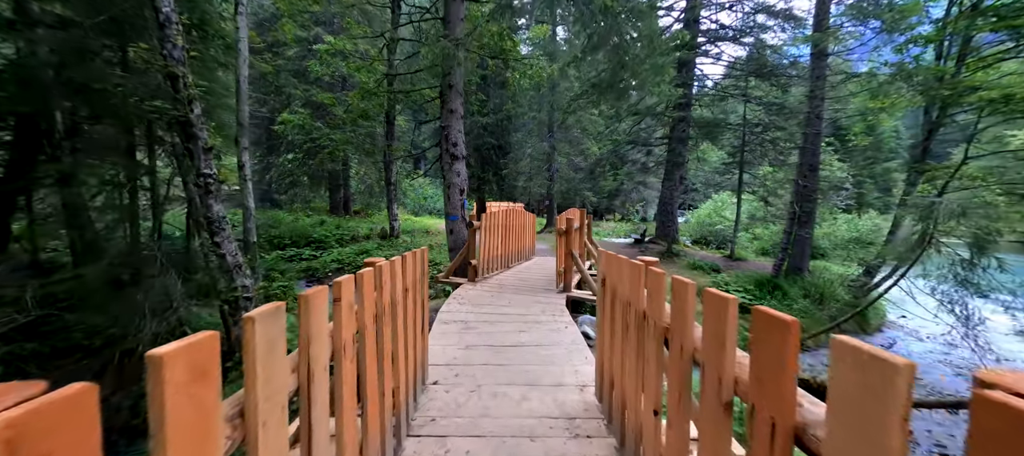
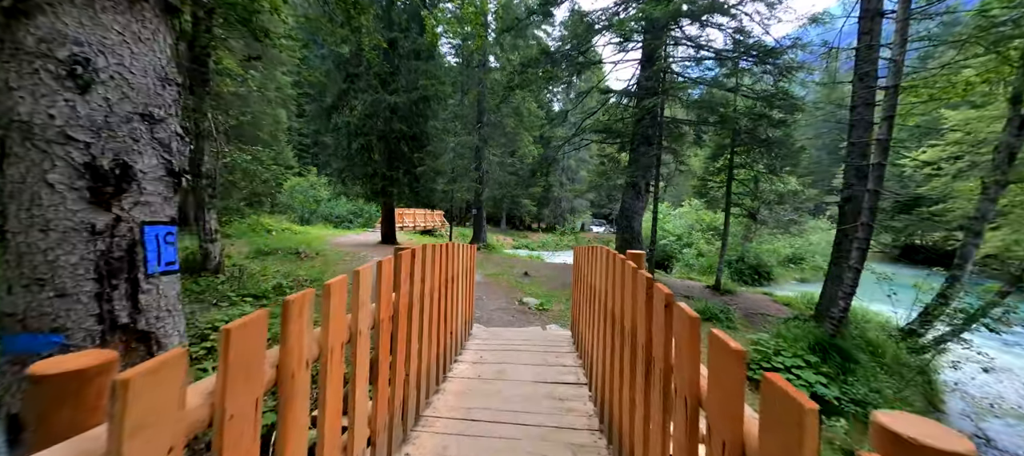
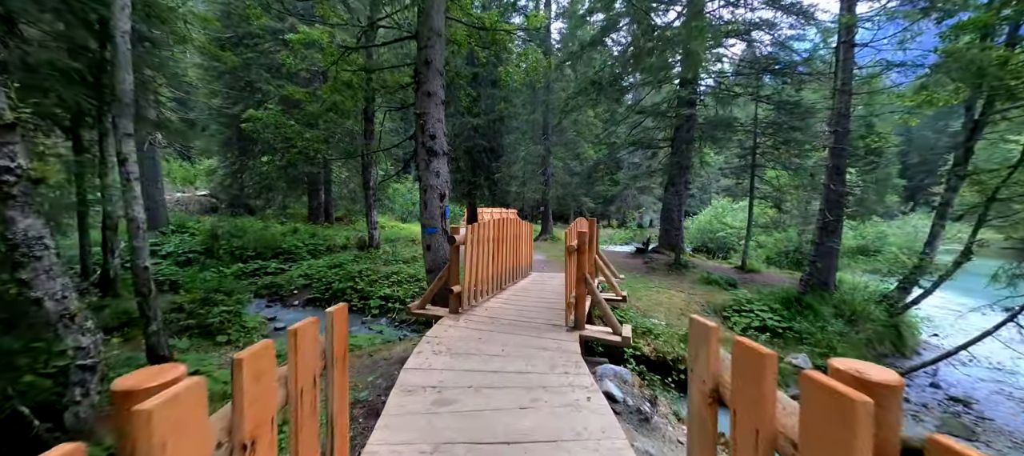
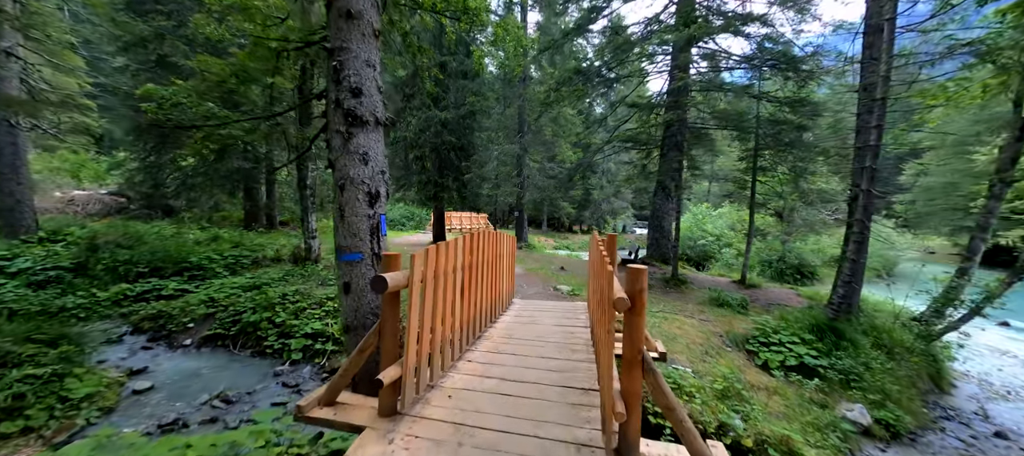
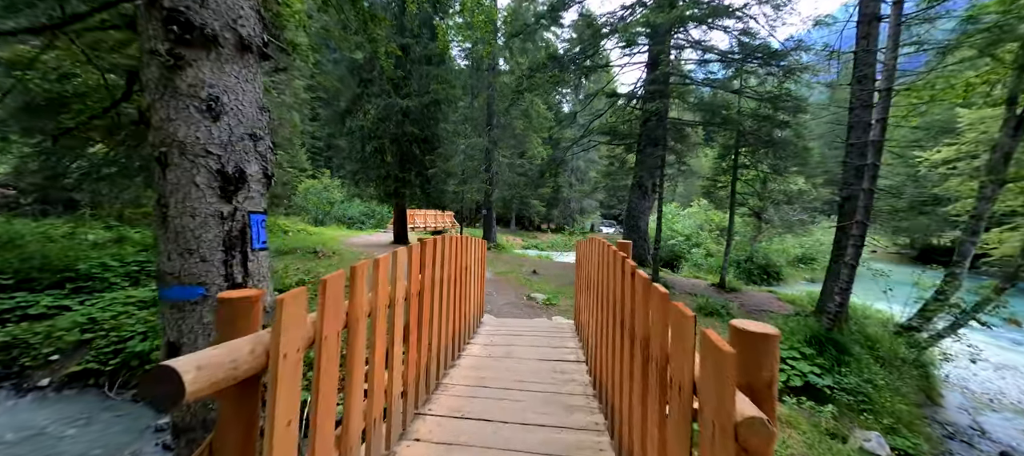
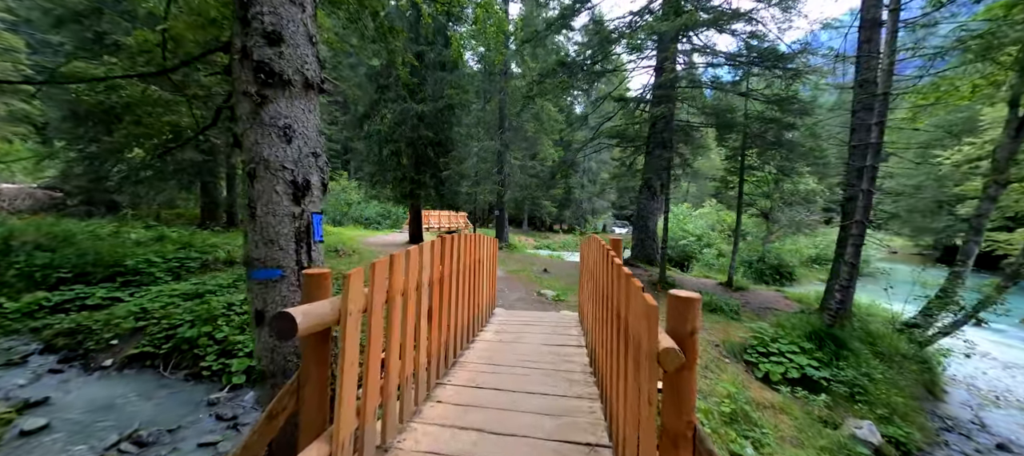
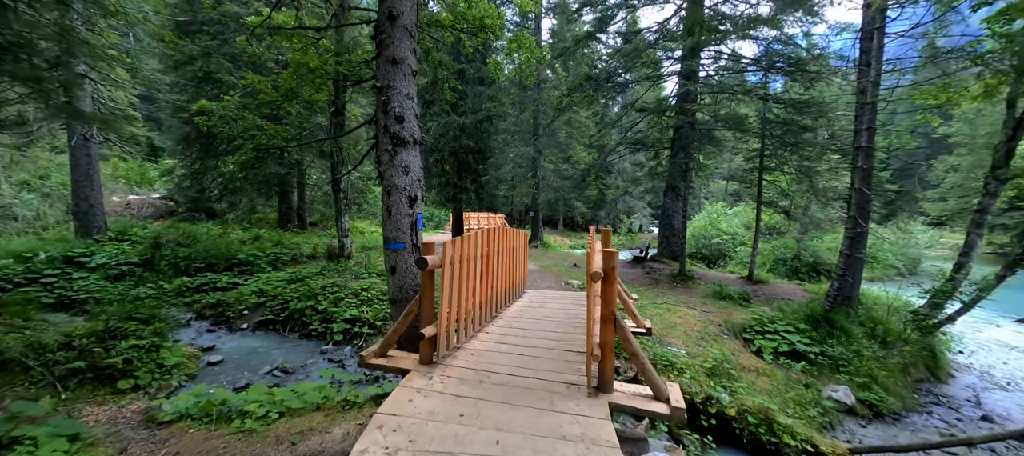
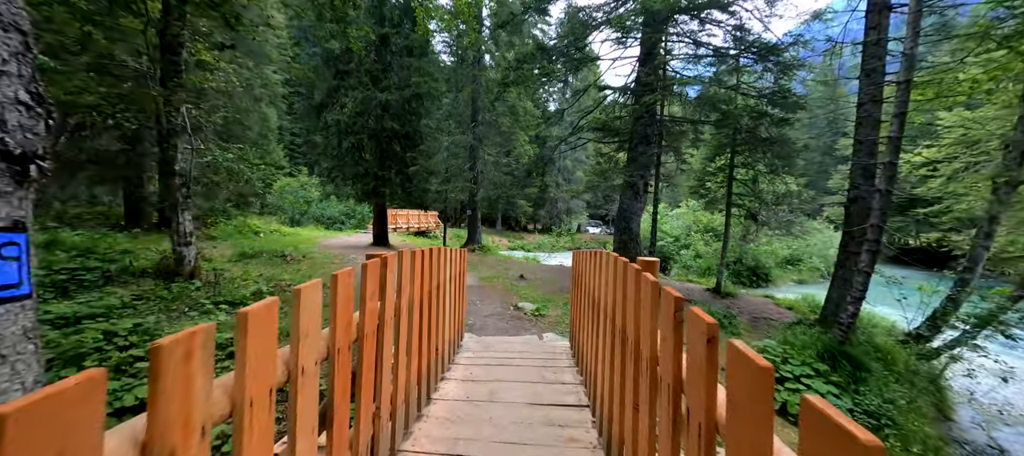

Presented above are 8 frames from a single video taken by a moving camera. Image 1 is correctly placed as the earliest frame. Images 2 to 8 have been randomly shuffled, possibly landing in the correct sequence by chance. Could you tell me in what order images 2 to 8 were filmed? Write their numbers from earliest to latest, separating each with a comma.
3, 7, 4, 6, 5, 2, 8
